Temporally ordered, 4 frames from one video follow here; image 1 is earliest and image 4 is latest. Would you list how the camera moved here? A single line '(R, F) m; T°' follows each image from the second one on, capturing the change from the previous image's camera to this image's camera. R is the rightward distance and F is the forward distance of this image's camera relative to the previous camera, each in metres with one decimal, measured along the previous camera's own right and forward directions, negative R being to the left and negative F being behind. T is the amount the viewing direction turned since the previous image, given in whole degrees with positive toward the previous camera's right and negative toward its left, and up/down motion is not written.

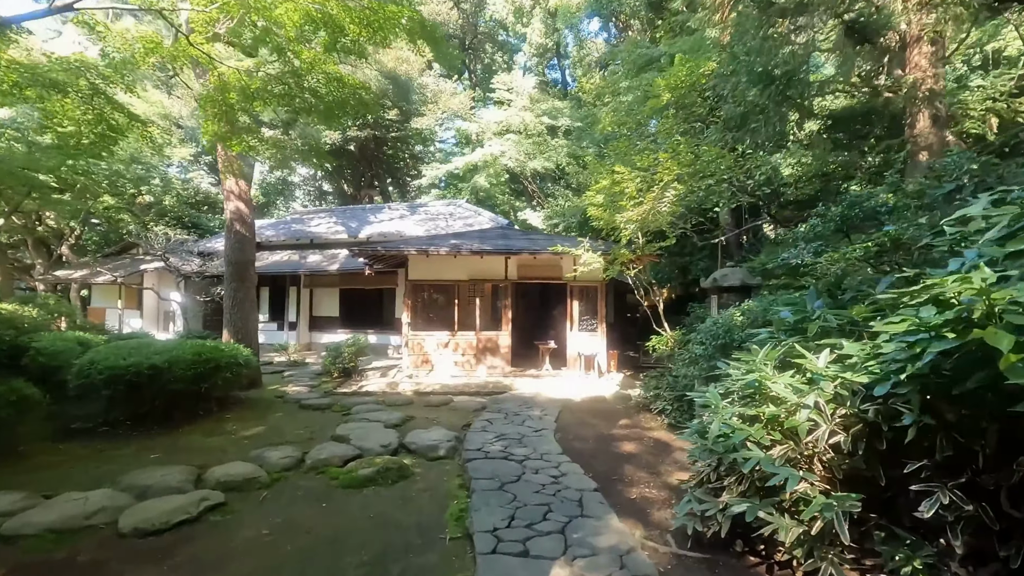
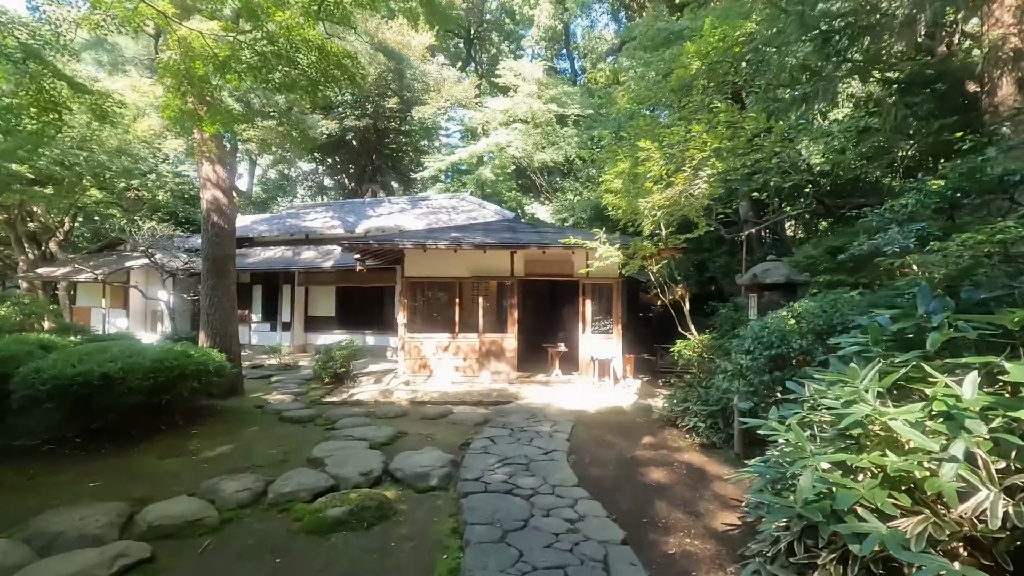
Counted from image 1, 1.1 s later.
(0.0, +1.0) m; -1°
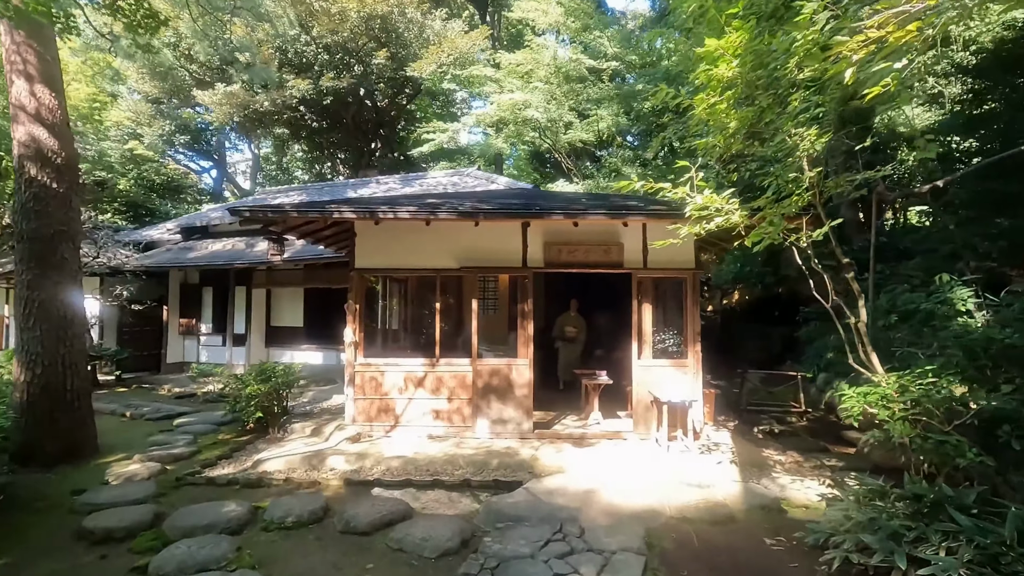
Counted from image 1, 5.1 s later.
(+0.2, +3.9) m; -3°
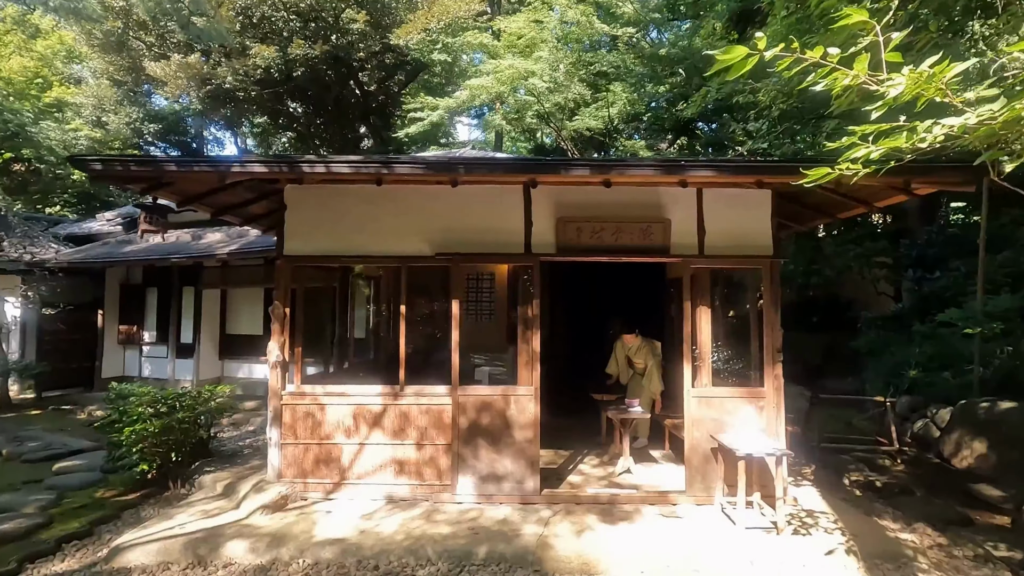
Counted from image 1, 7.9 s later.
(0.0, +2.0) m; 0°
